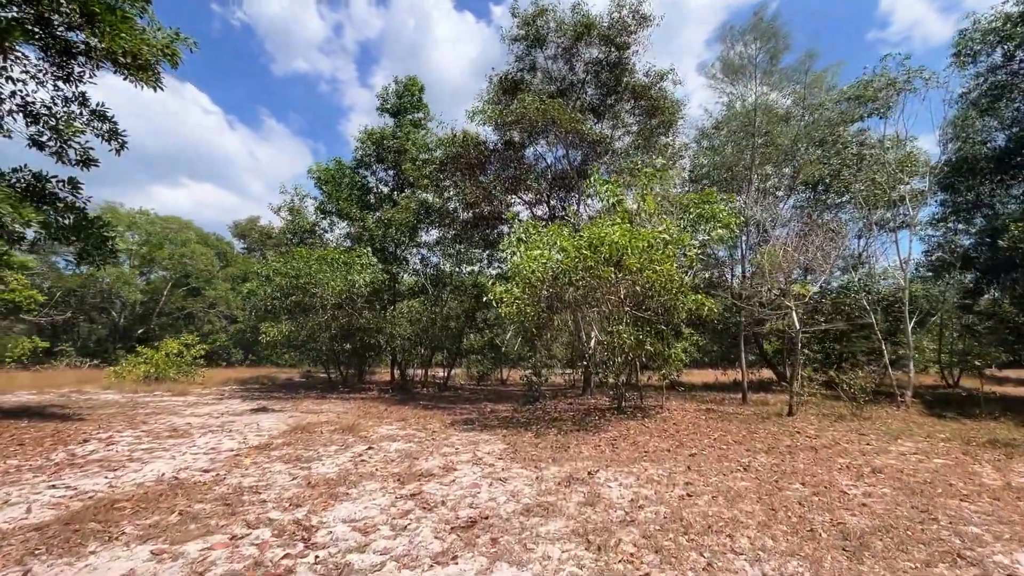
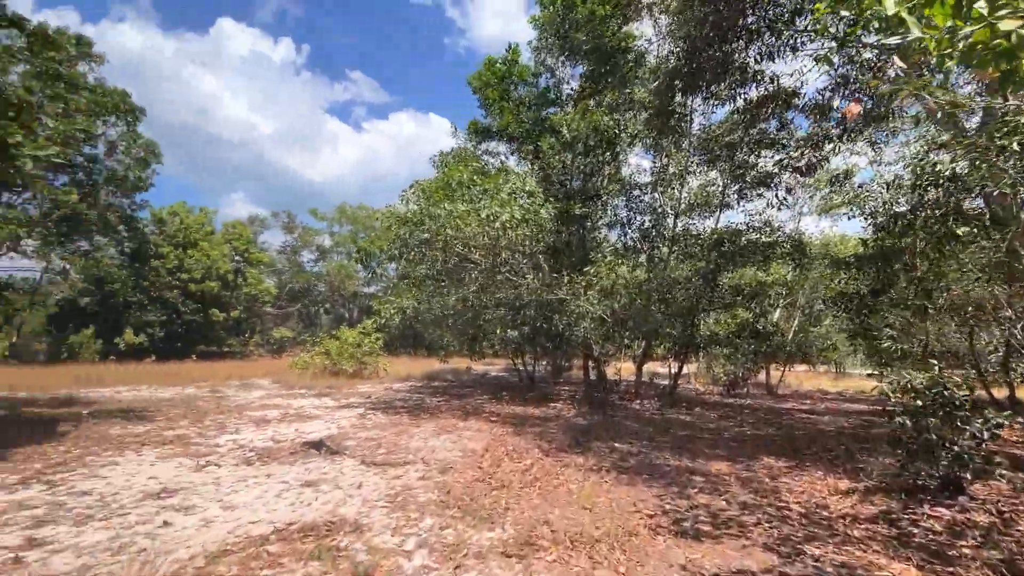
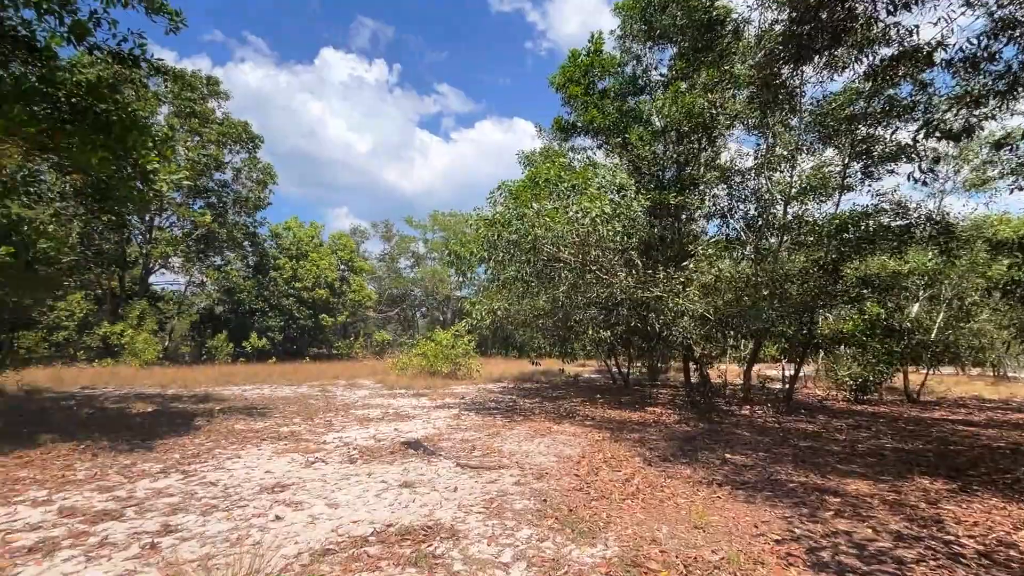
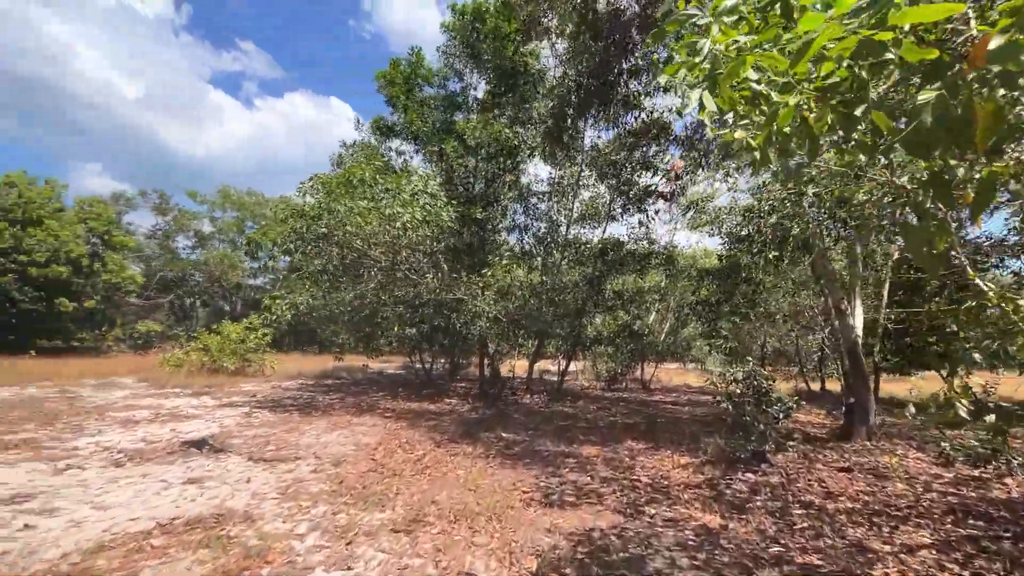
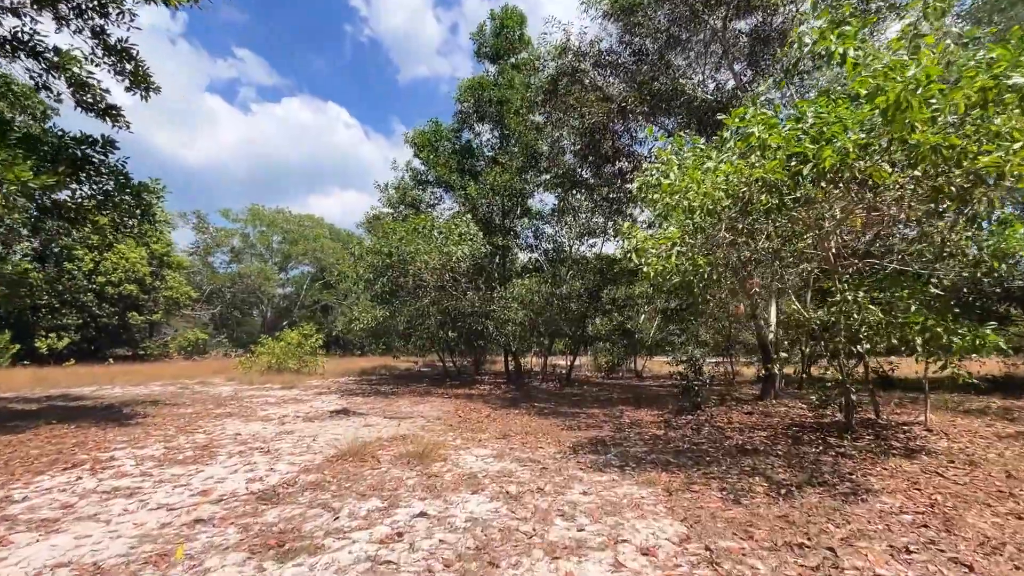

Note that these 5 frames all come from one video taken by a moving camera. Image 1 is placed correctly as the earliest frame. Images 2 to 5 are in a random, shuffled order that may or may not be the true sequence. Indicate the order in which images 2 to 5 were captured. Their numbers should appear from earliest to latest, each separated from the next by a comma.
5, 4, 2, 3
